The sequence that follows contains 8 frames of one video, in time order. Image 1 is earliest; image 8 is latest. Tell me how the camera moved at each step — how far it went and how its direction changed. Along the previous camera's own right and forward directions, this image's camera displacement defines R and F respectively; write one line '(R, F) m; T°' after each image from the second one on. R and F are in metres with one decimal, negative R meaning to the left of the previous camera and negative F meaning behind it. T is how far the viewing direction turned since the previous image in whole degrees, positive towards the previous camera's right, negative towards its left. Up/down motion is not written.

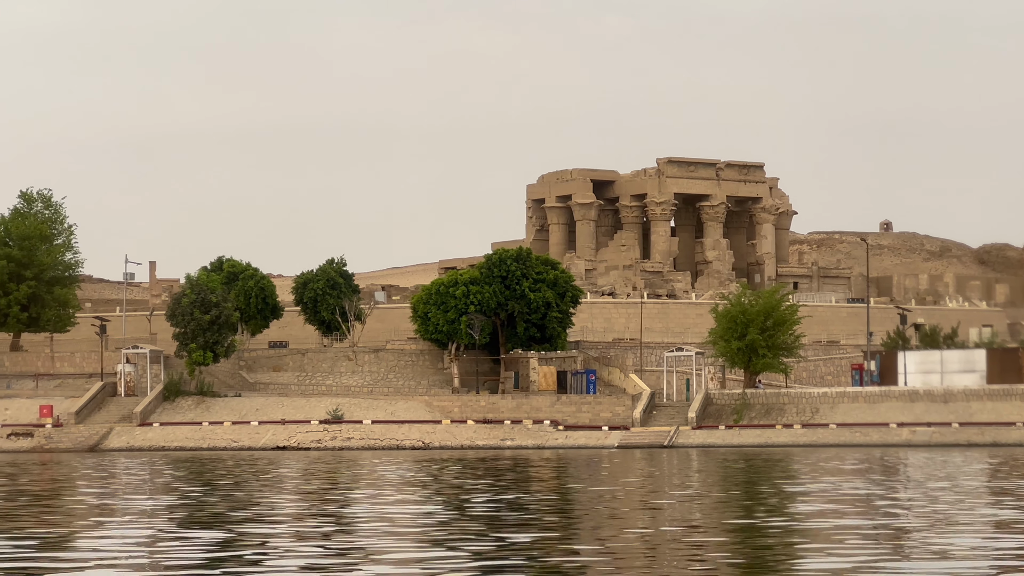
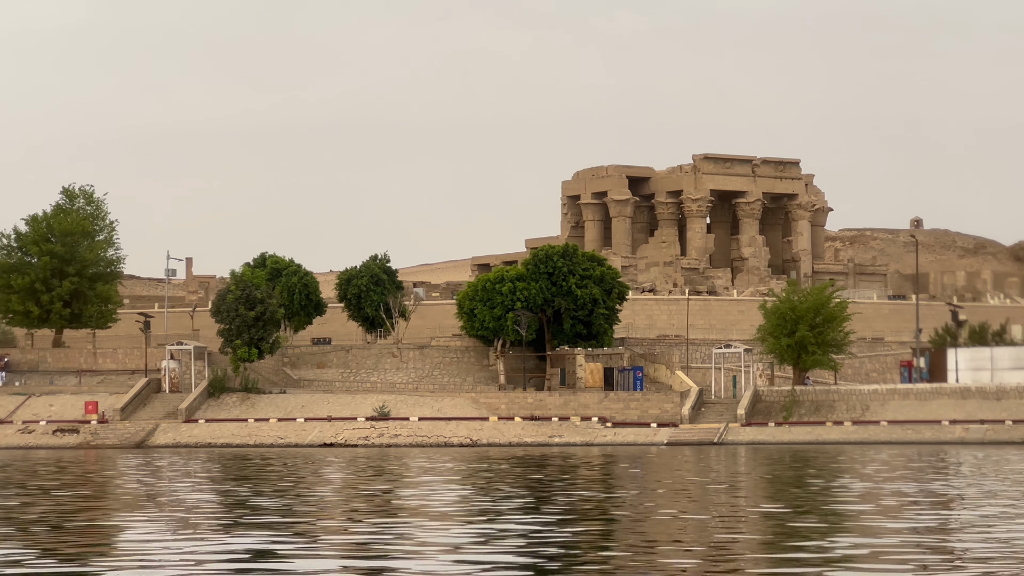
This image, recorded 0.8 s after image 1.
(-0.6, +0.2) m; 0°
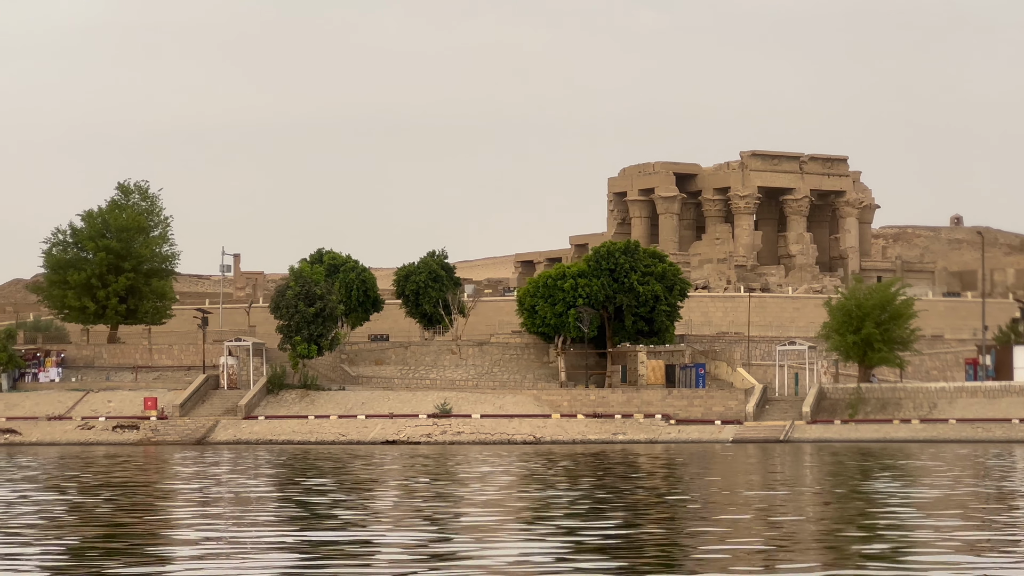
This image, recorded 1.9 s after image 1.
(-0.7, +0.3) m; -1°
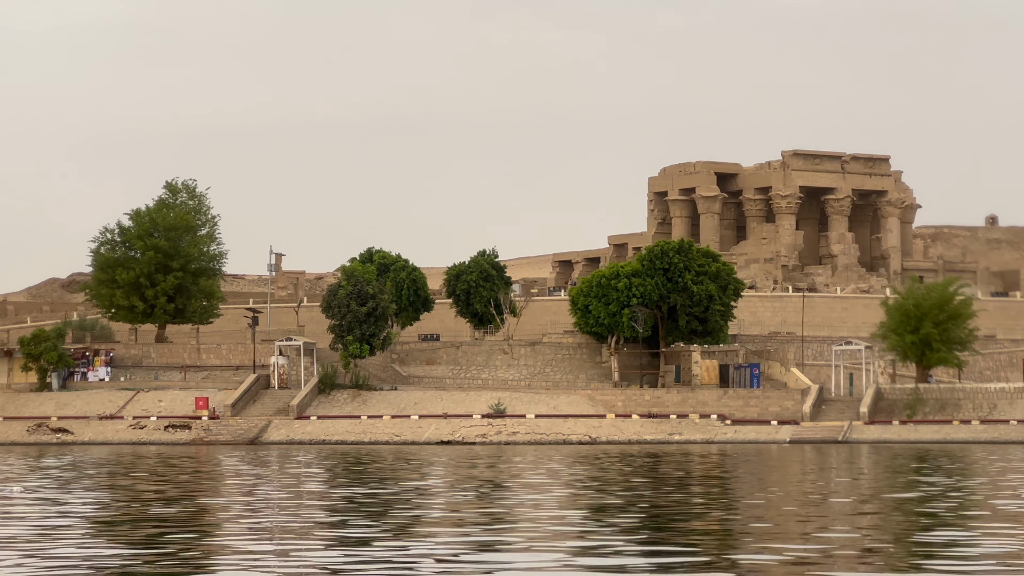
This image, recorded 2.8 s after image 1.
(-0.6, +0.3) m; 0°
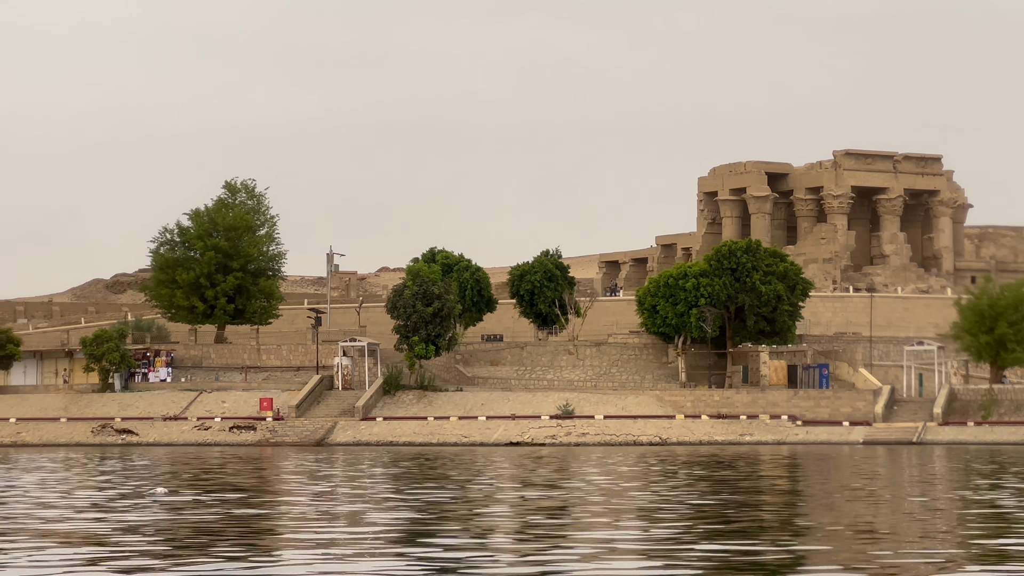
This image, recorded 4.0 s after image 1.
(-0.8, +0.4) m; -1°
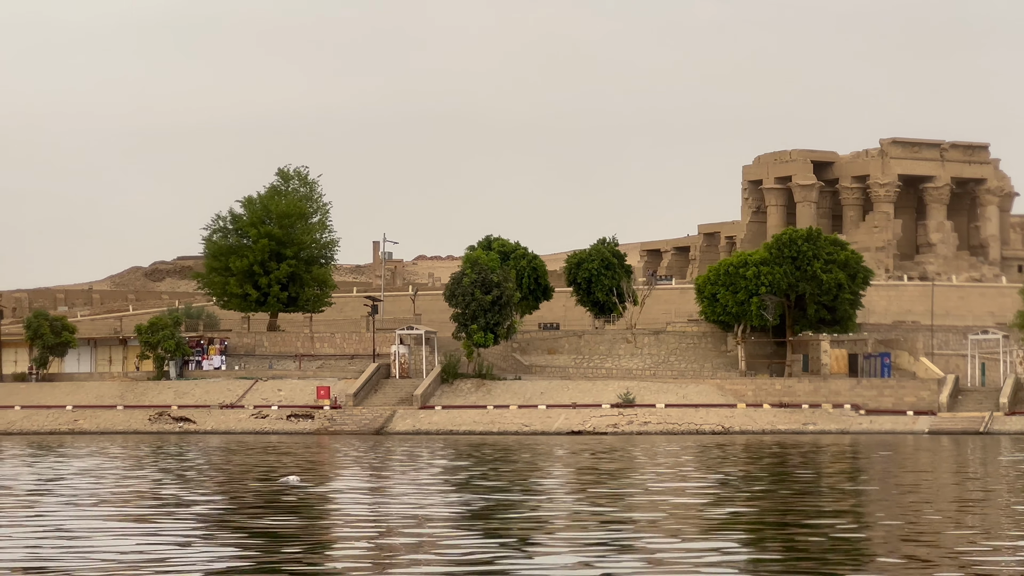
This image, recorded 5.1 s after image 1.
(-0.7, +0.4) m; 0°
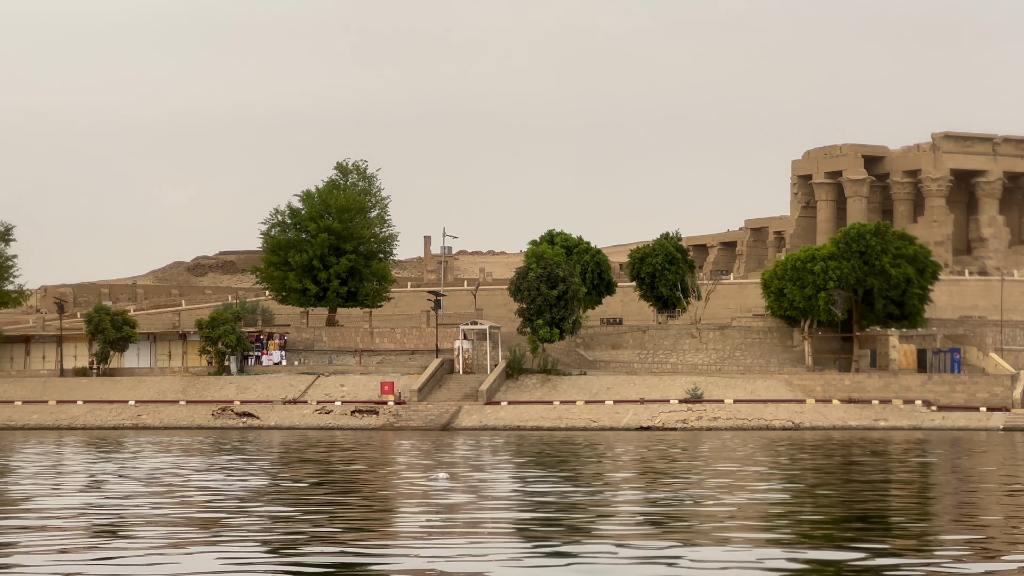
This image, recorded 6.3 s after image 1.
(-0.8, +0.5) m; -1°
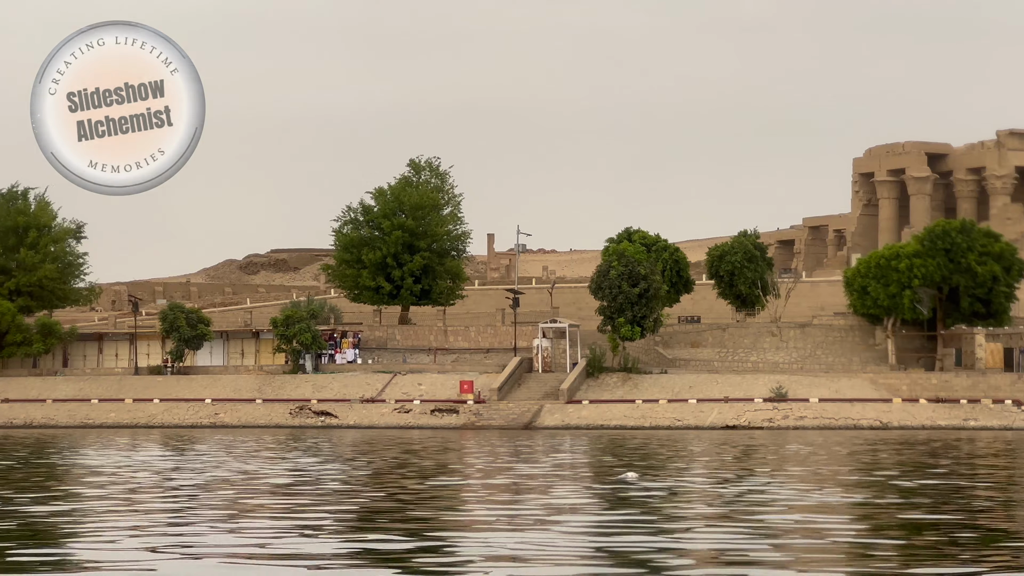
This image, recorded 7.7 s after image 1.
(-1.0, +0.7) m; -1°
